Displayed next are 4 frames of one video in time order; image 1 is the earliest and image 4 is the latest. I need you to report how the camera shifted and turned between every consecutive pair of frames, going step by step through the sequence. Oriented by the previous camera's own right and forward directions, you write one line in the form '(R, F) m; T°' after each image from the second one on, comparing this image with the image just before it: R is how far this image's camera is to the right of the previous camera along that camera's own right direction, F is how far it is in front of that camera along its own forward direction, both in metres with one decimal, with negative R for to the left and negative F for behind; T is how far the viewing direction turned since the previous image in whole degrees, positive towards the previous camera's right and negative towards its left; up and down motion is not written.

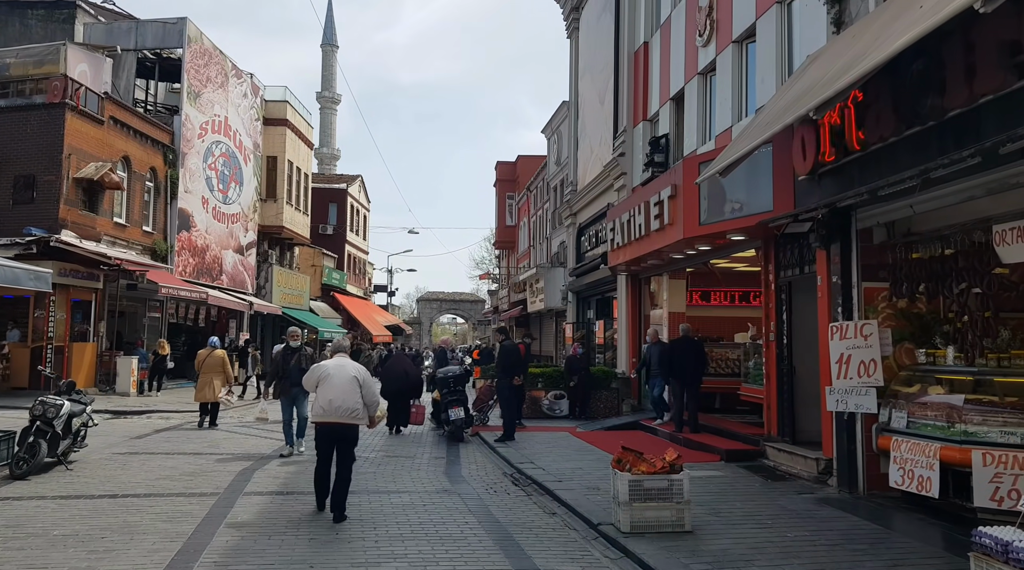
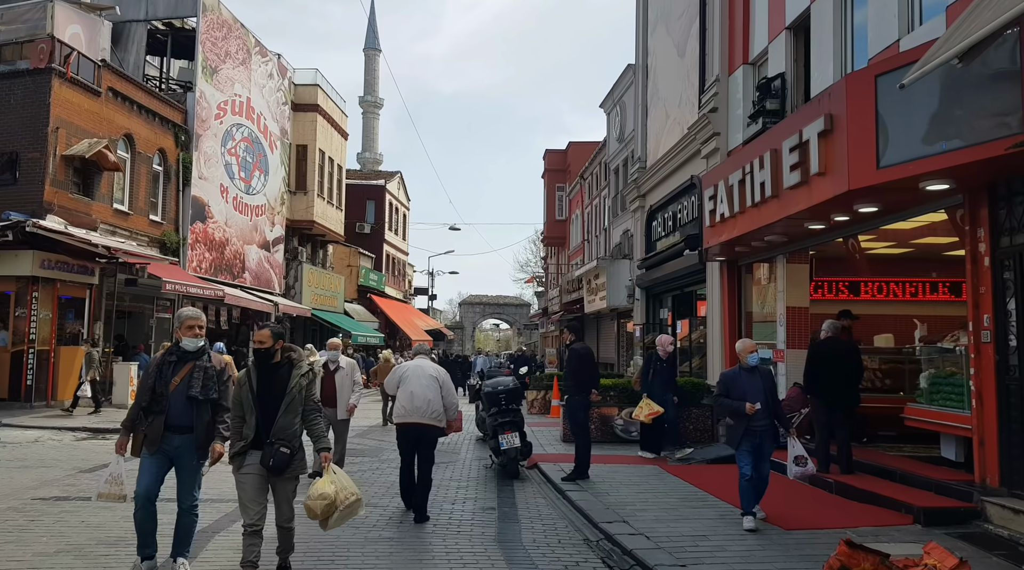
(-0.4, +3.9) m; -3°
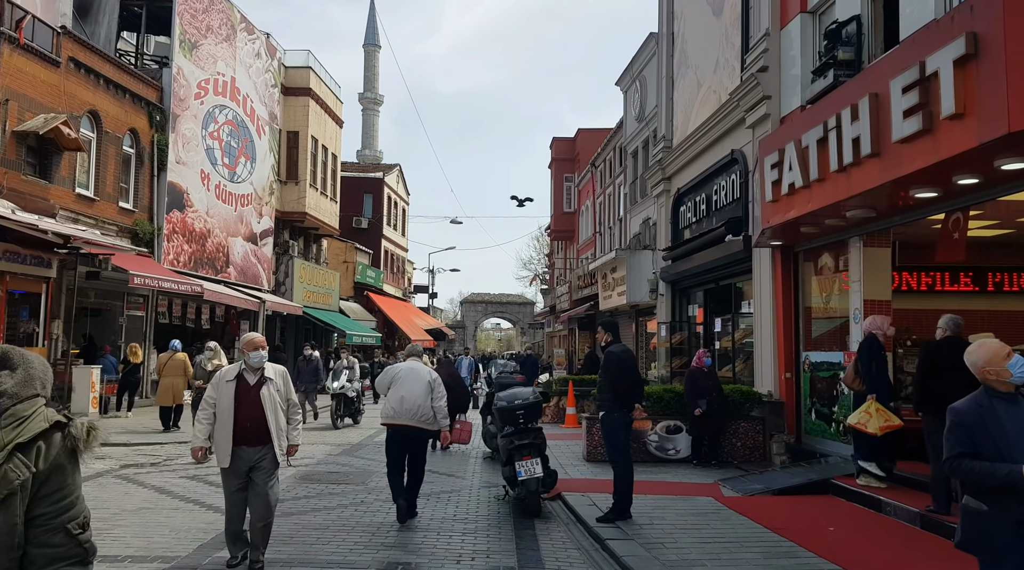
(-0.2, +2.4) m; 0°
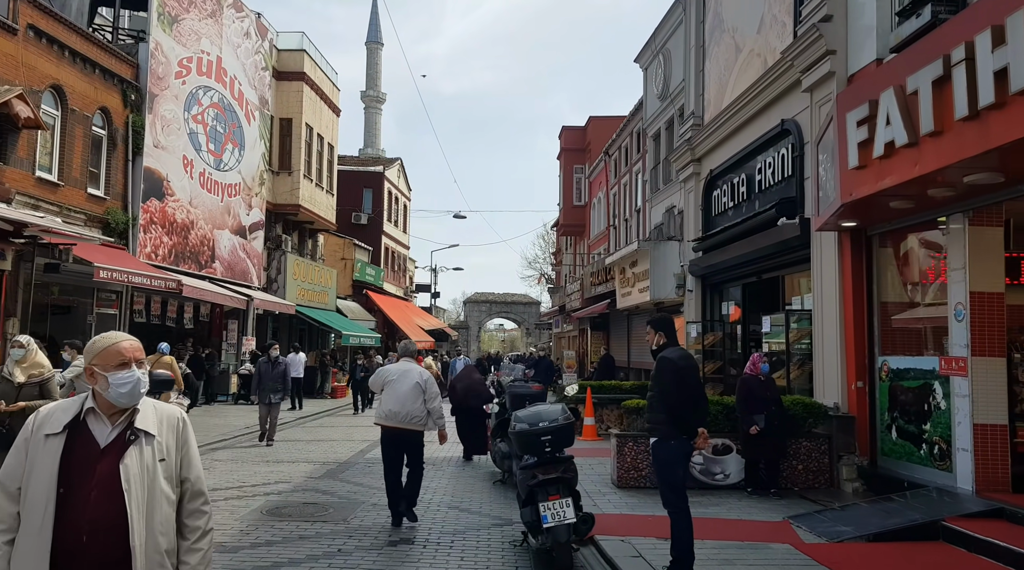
(-0.2, +2.2) m; 0°
